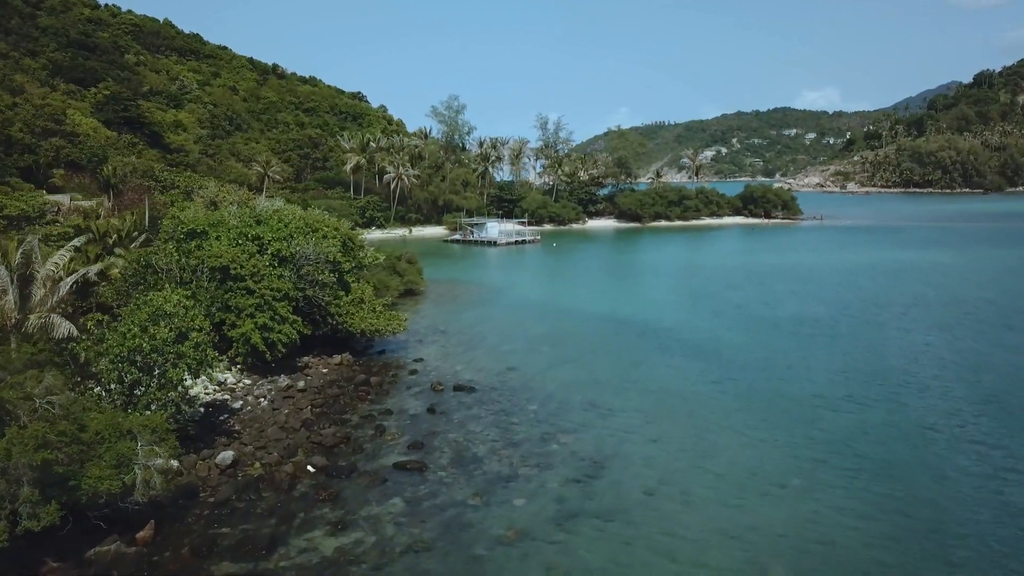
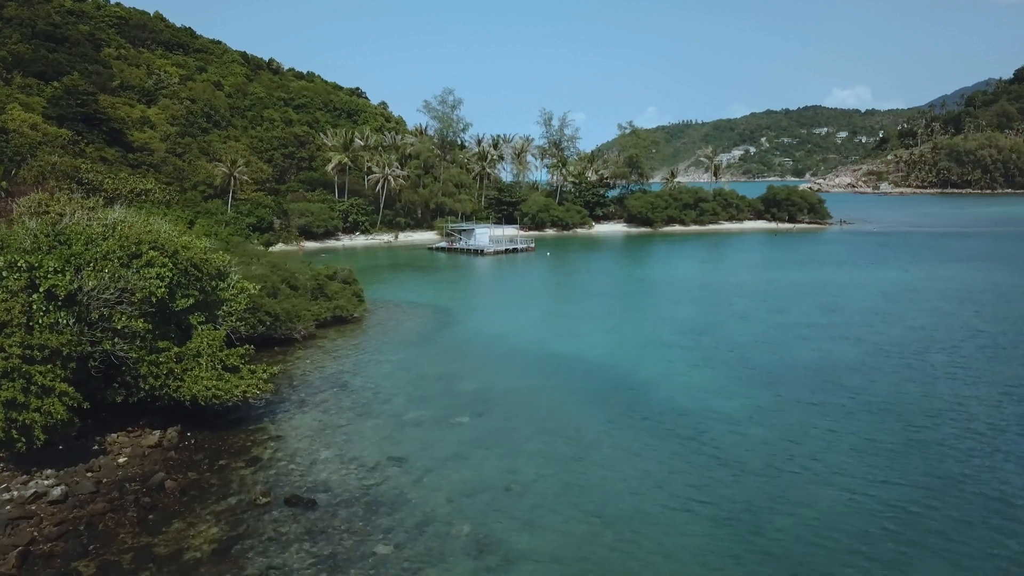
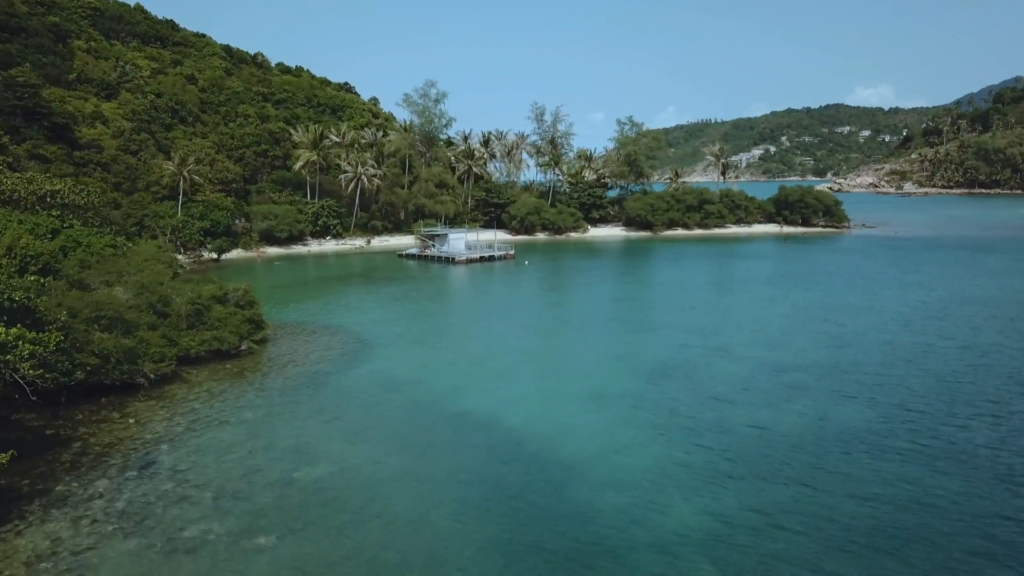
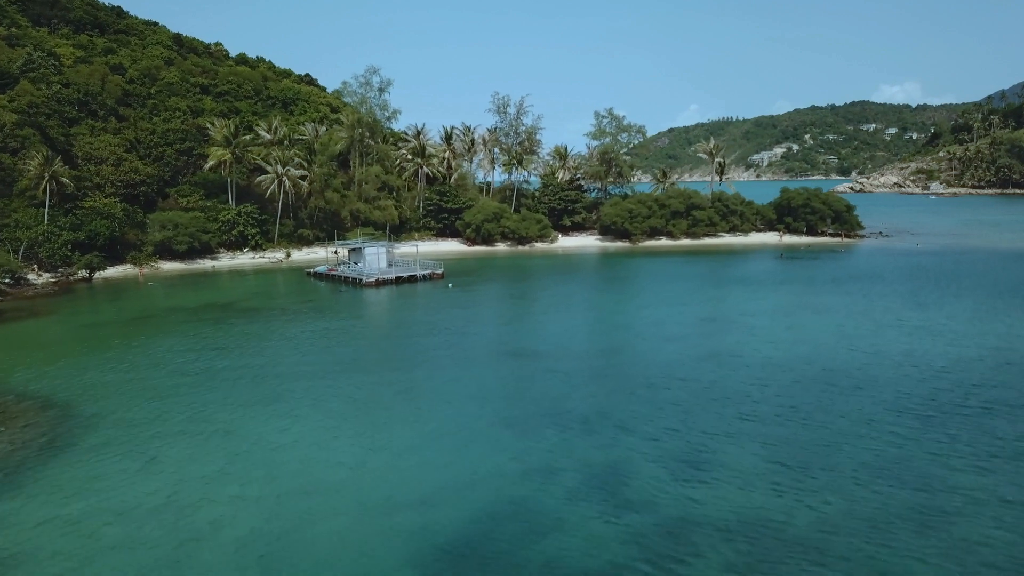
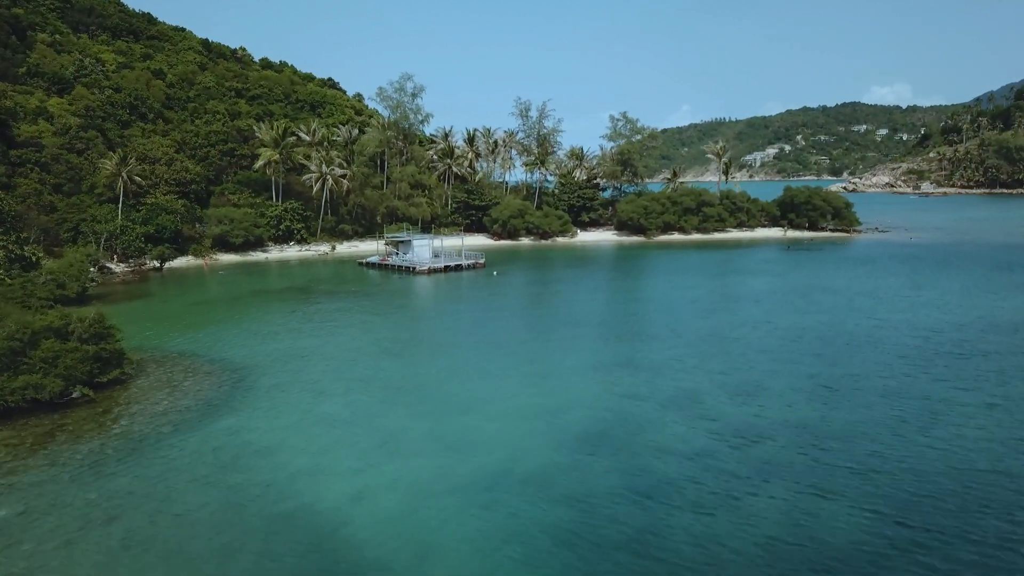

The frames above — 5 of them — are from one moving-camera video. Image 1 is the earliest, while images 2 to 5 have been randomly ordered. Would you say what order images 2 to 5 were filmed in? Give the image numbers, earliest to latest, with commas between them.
2, 3, 5, 4
